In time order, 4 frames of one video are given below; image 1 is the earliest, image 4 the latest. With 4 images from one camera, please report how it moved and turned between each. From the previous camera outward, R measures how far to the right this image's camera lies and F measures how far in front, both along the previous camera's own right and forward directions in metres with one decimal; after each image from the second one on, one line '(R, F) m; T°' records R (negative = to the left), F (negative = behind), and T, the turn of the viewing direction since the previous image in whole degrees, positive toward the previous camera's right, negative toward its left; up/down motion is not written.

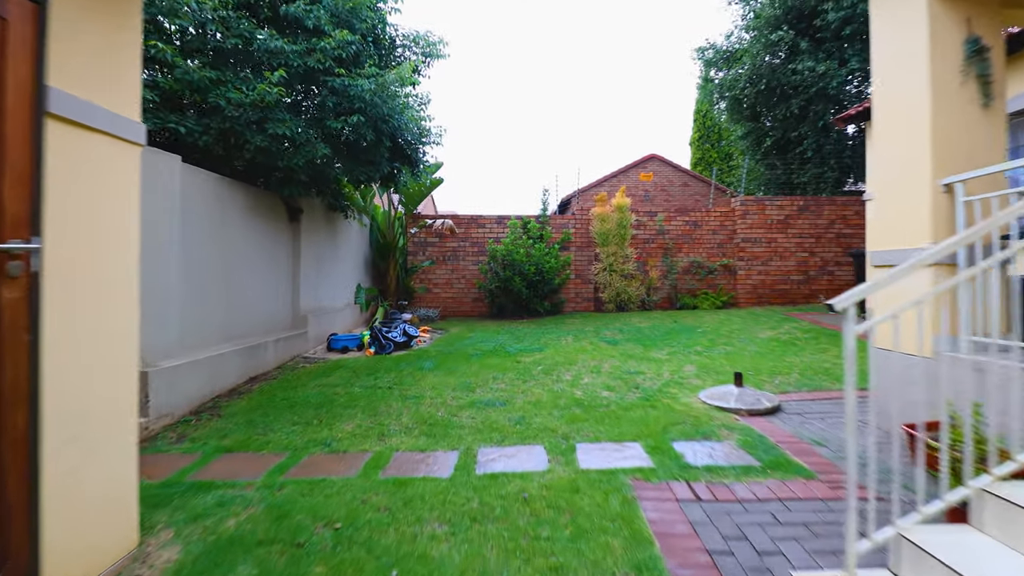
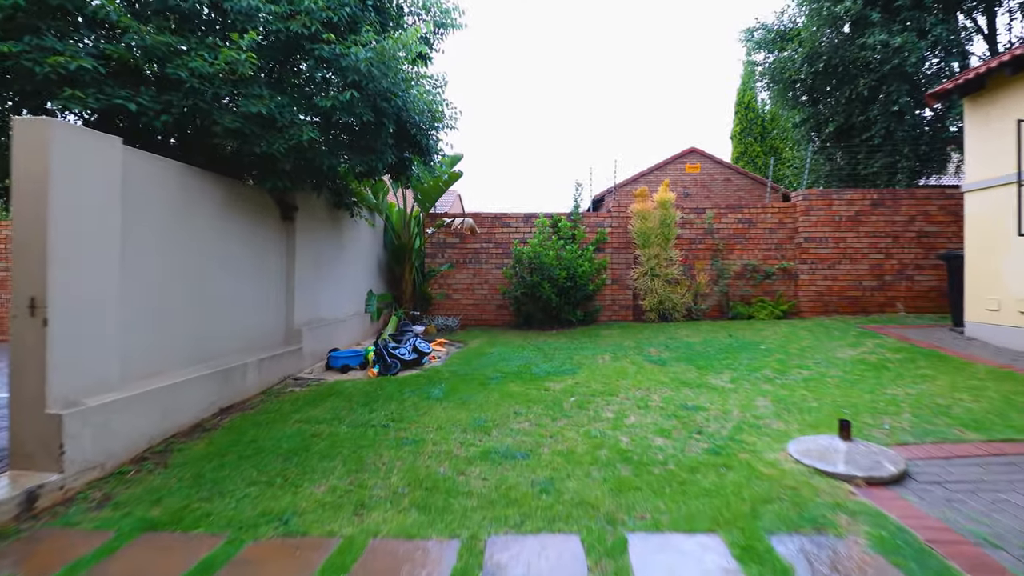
(0.0, +1.0) m; -3°
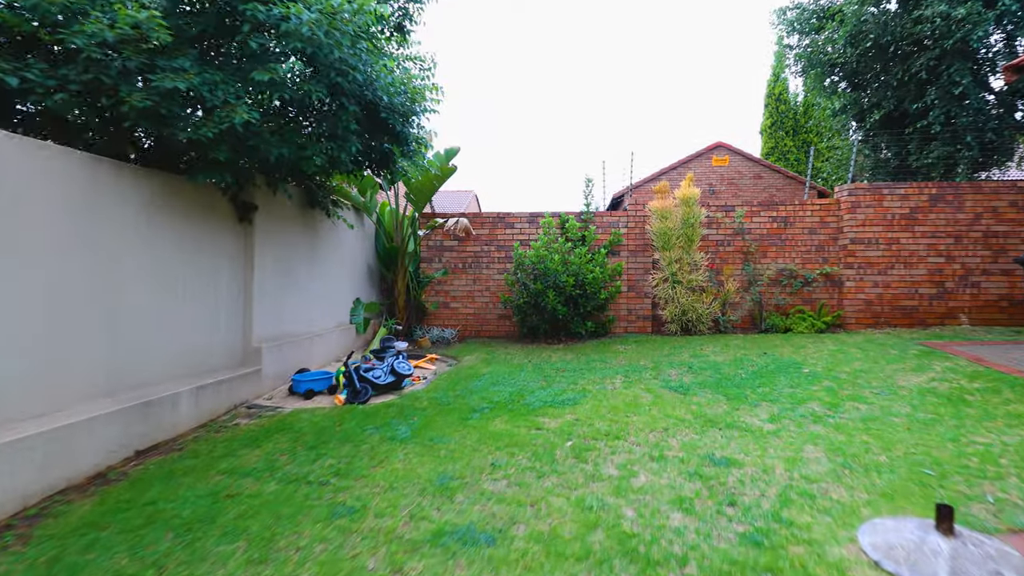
(+0.3, +0.8) m; -3°
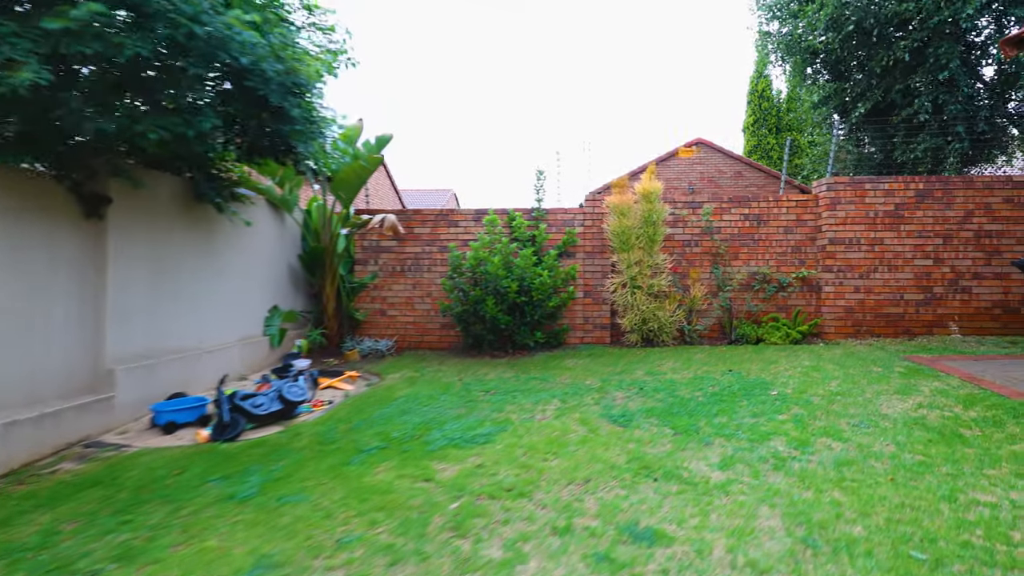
(+0.6, +0.8) m; +1°
